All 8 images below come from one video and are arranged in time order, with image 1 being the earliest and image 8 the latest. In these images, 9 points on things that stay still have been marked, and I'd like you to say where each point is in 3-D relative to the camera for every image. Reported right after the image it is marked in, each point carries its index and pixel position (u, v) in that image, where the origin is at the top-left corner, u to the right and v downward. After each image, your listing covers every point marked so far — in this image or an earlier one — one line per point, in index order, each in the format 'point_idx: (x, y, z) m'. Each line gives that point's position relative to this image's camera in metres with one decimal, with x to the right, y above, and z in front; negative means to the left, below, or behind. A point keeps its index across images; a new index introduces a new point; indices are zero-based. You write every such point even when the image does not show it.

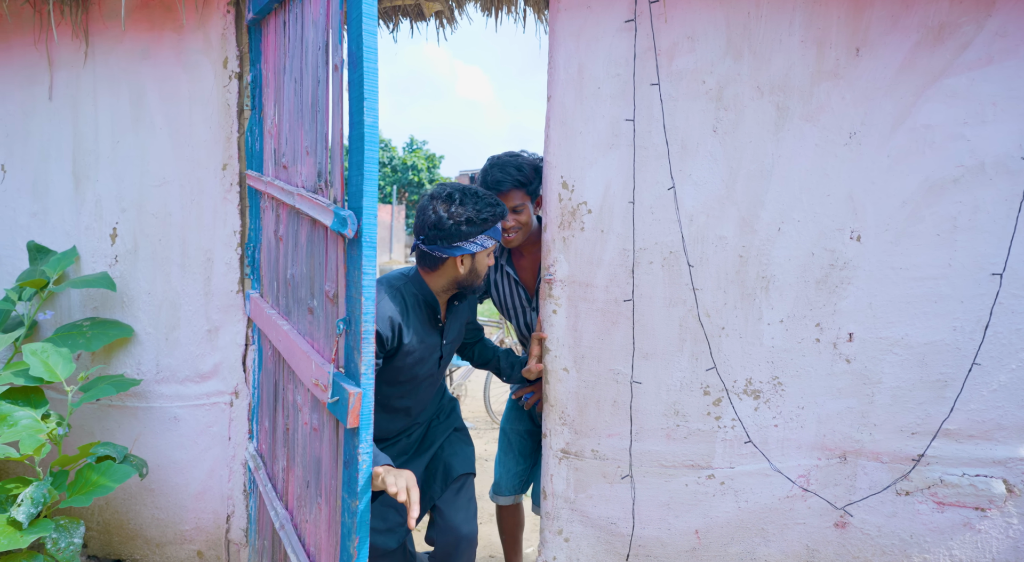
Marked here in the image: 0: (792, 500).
0: (+0.9, -0.8, +2.1) m
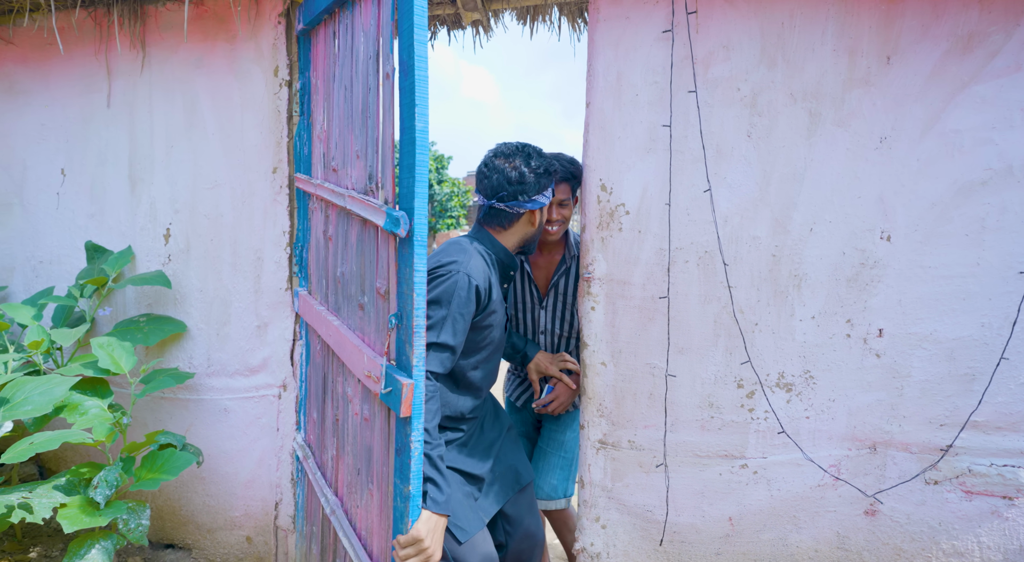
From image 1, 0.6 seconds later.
0: (+1.1, -0.7, +2.2) m
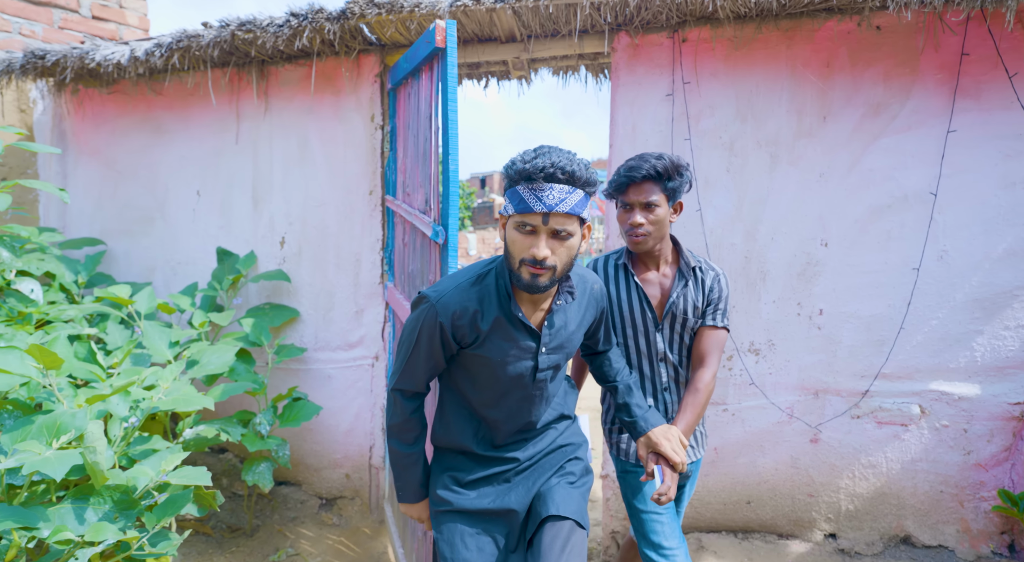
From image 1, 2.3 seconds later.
0: (+1.3, -0.7, +3.1) m
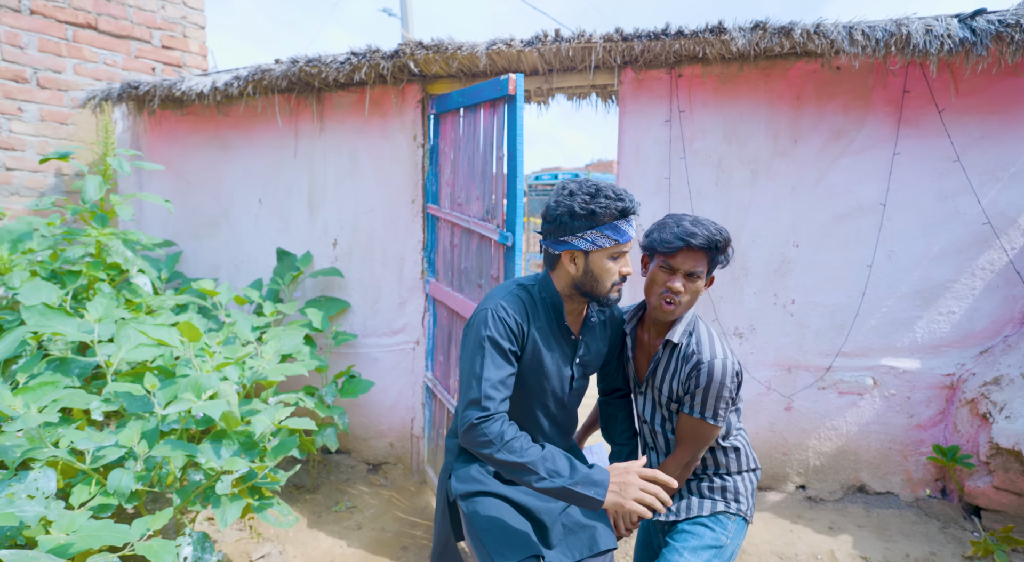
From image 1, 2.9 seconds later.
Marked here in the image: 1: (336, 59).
0: (+1.5, -0.7, +3.7) m
1: (-1.1, +1.5, +4.1) m
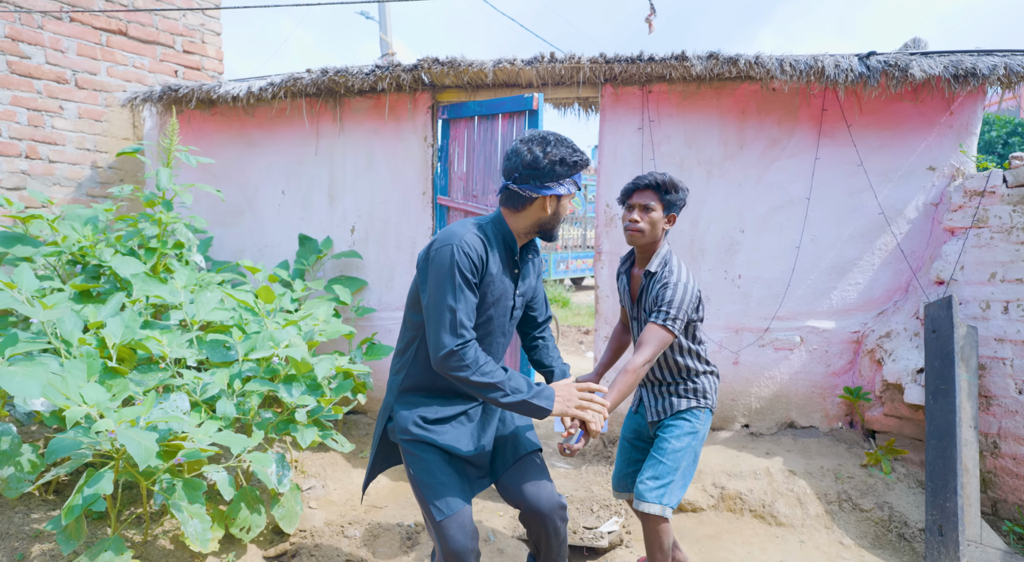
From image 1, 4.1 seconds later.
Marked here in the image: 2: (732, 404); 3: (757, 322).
0: (+1.5, -0.5, +4.6) m
1: (-1.2, +1.6, +4.8) m
2: (+1.6, -0.9, +4.6) m
3: (+1.8, -0.3, +4.6) m
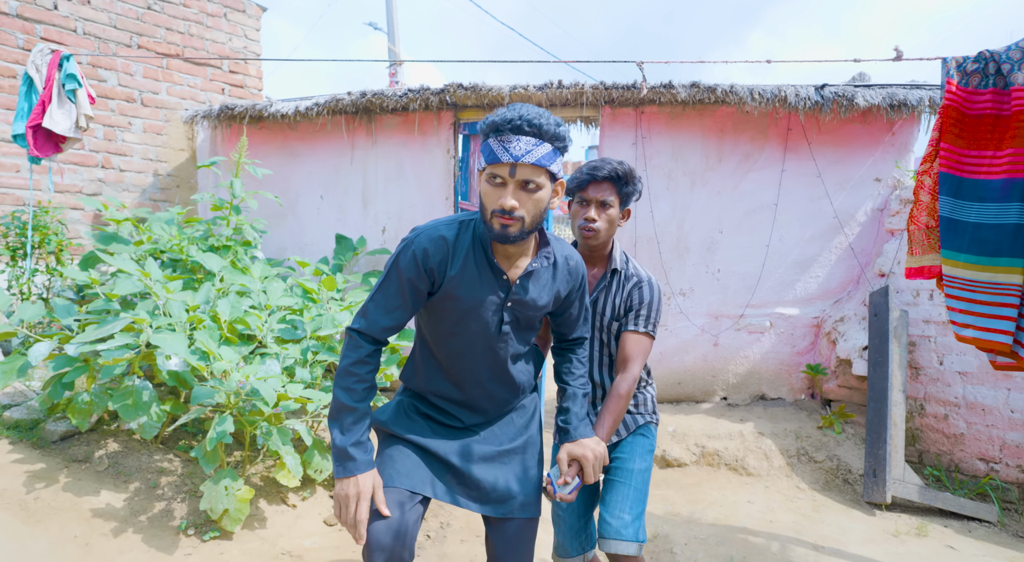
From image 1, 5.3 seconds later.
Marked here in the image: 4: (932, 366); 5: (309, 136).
0: (+1.6, -0.5, +5.4) m
1: (-1.1, +1.7, +5.6) m
2: (+1.8, -0.9, +5.4) m
3: (+1.9, -0.2, +5.4) m
4: (+2.9, -0.6, +4.3) m
5: (-2.0, +1.4, +6.2) m
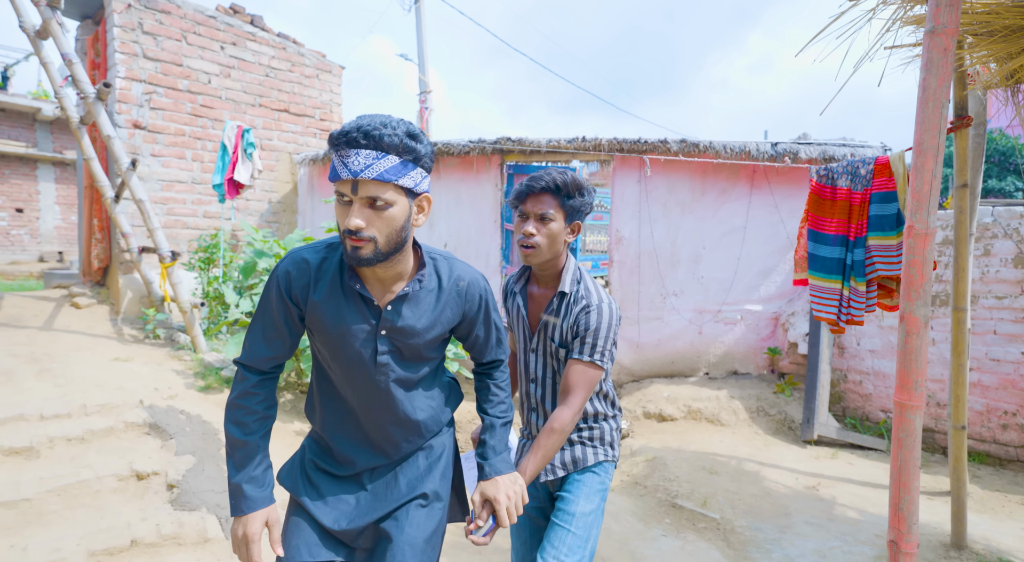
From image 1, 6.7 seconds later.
0: (+2.0, -0.5, +7.2) m
1: (-0.6, +1.6, +7.4) m
2: (+2.2, -0.9, +7.2) m
3: (+2.3, -0.3, +7.1) m
4: (+3.3, -0.6, +6.1) m
5: (-1.6, +1.4, +8.0) m
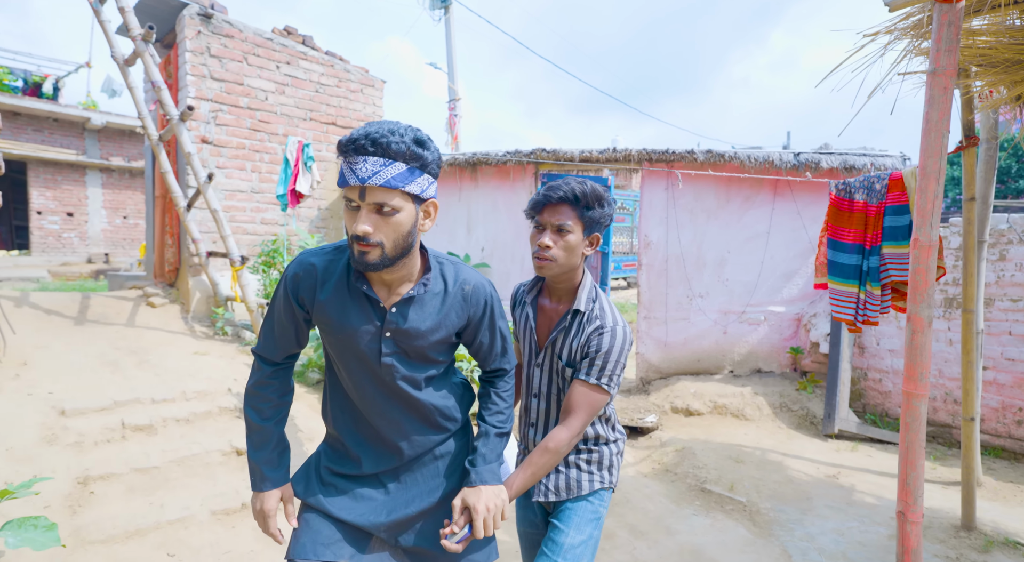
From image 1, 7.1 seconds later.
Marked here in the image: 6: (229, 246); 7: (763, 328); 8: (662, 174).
0: (+2.4, -0.5, +7.6) m
1: (-0.2, +1.6, +7.8) m
2: (+2.6, -0.9, +7.6) m
3: (+2.7, -0.3, +7.5) m
4: (+3.7, -0.7, +6.4) m
5: (-1.2, +1.4, +8.5) m
6: (-2.8, +0.3, +6.1) m
7: (+3.0, -0.6, +7.5) m
8: (+1.9, +1.3, +7.6) m
